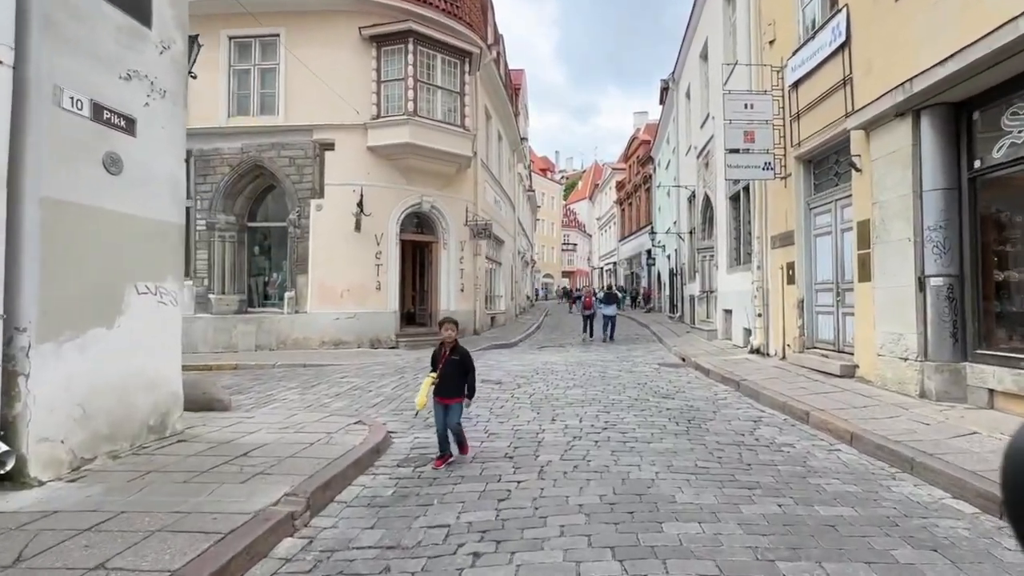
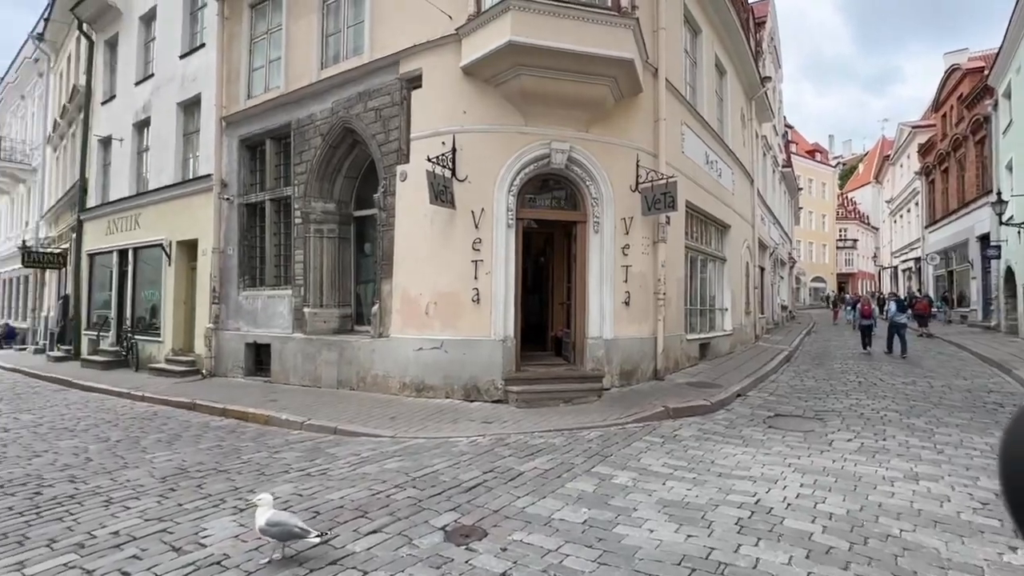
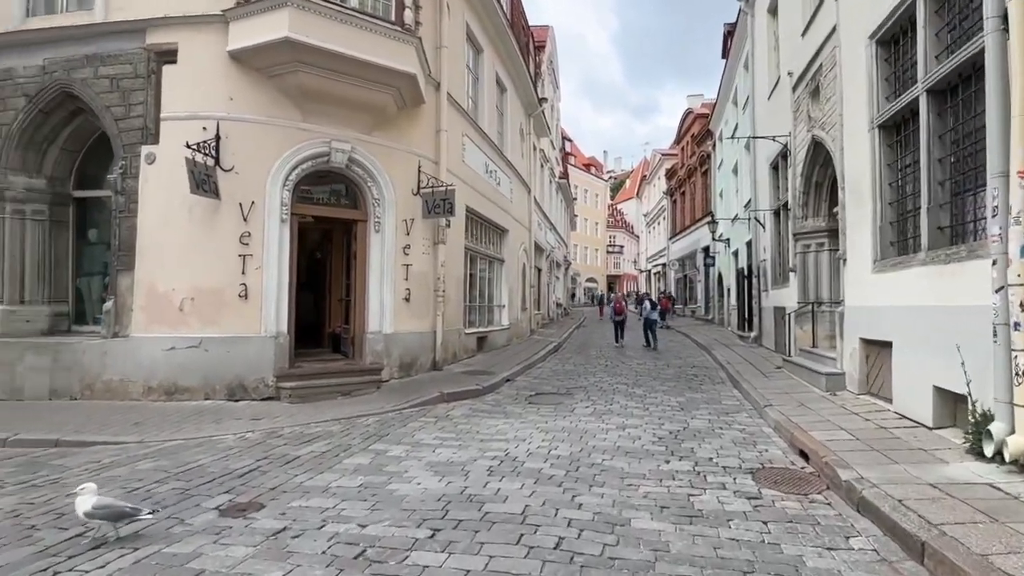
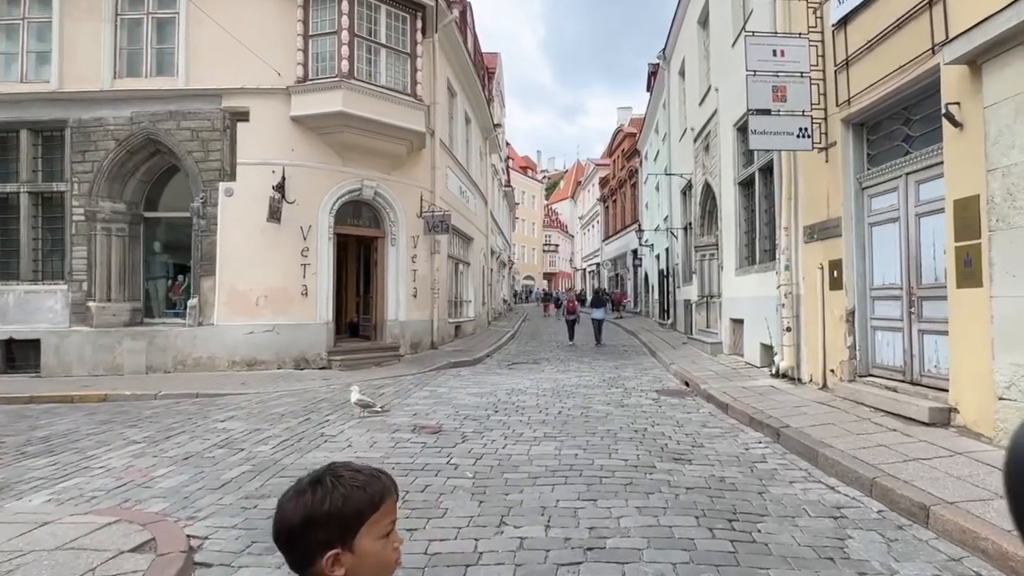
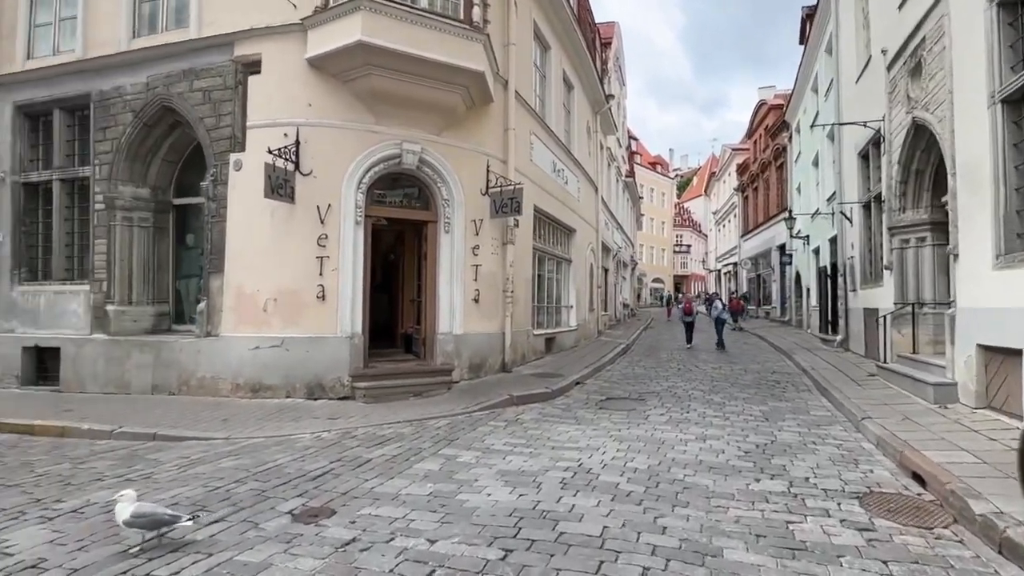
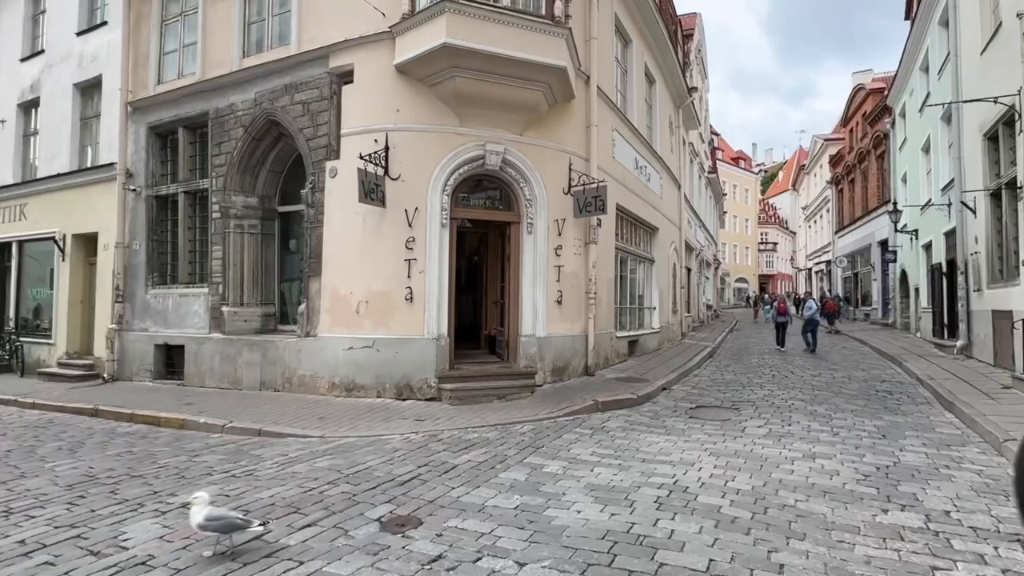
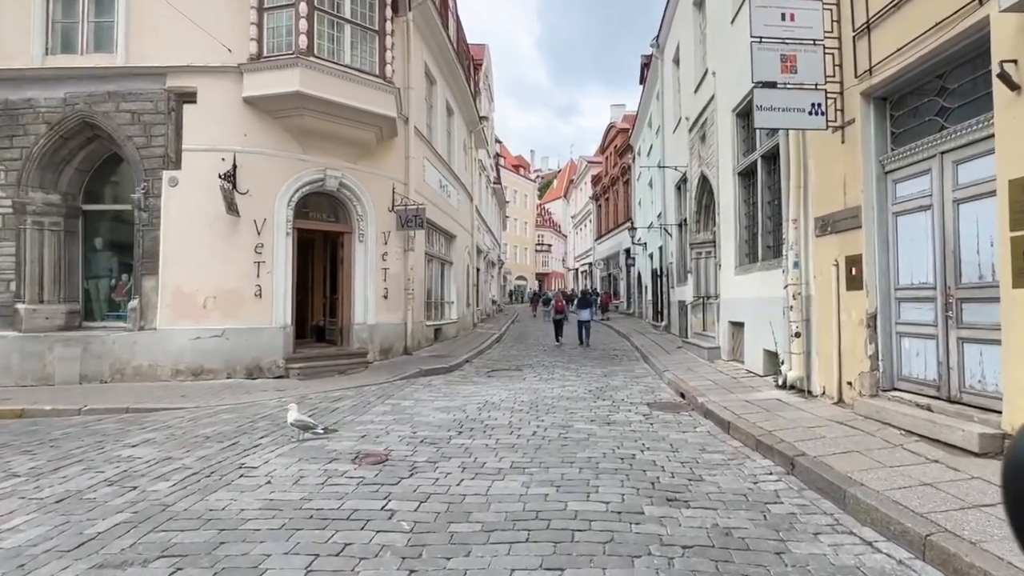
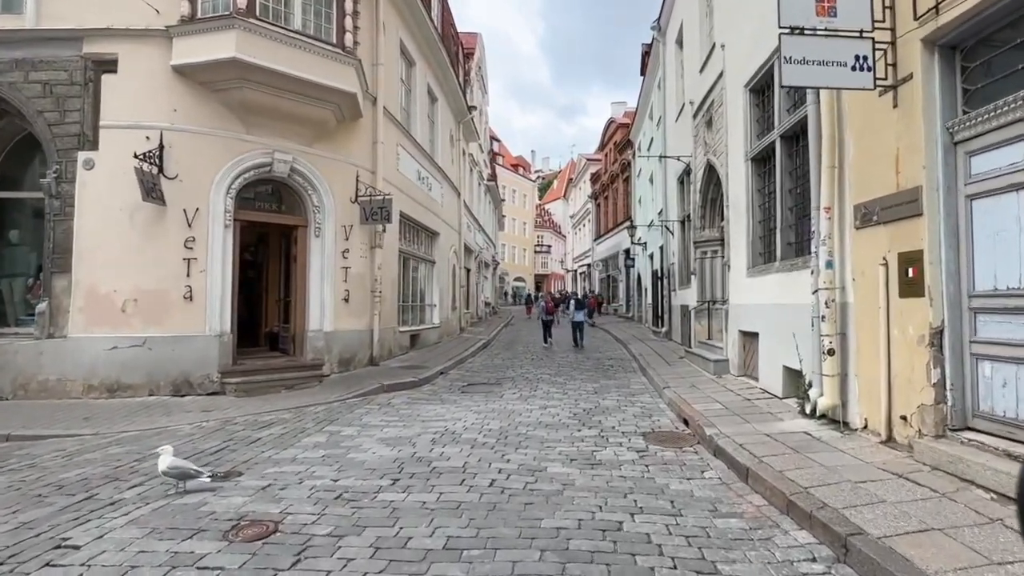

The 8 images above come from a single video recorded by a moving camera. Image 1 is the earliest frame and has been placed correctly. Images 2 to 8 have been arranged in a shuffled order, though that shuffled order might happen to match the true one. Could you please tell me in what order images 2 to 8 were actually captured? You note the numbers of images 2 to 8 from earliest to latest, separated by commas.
4, 7, 8, 3, 5, 6, 2
